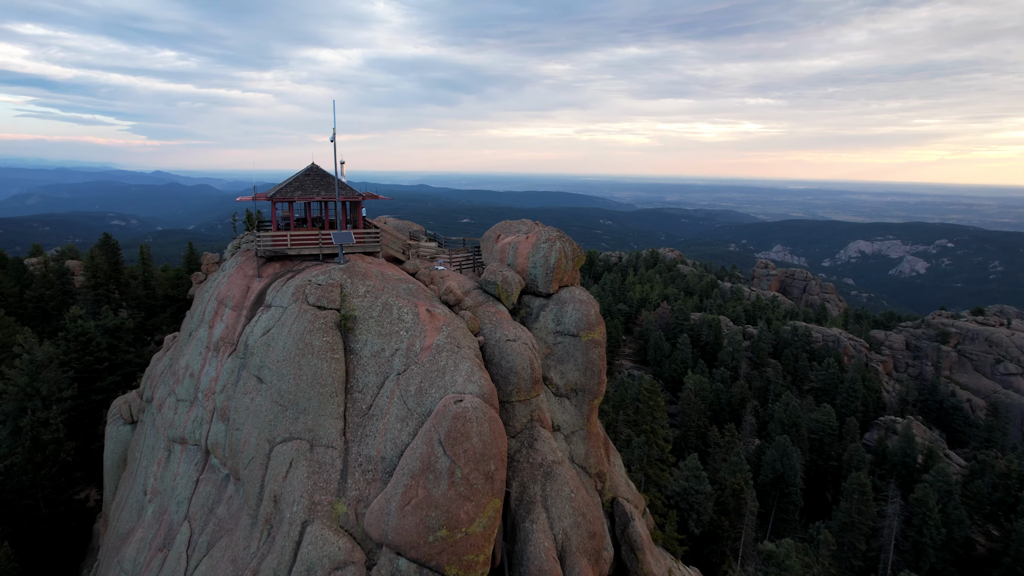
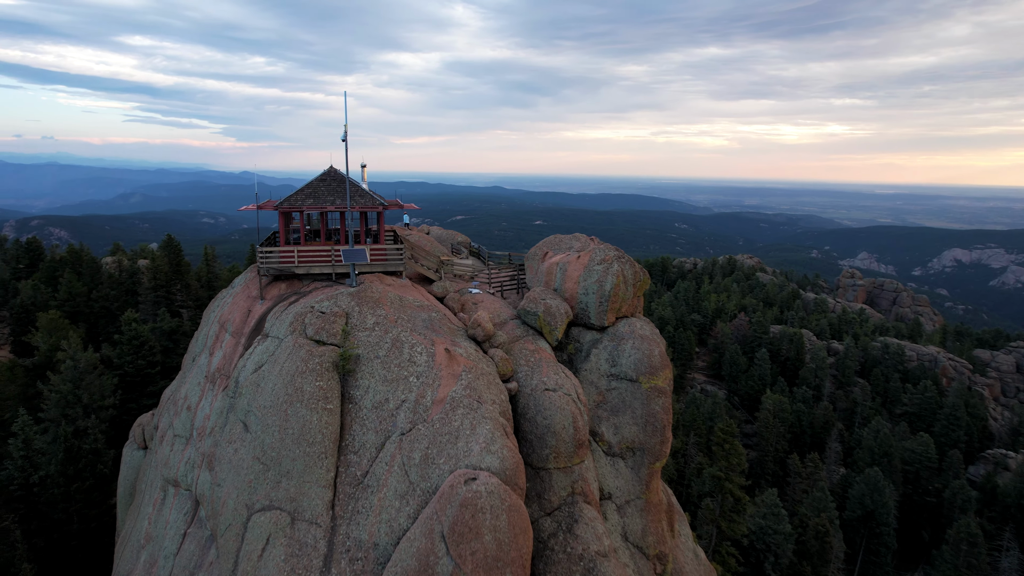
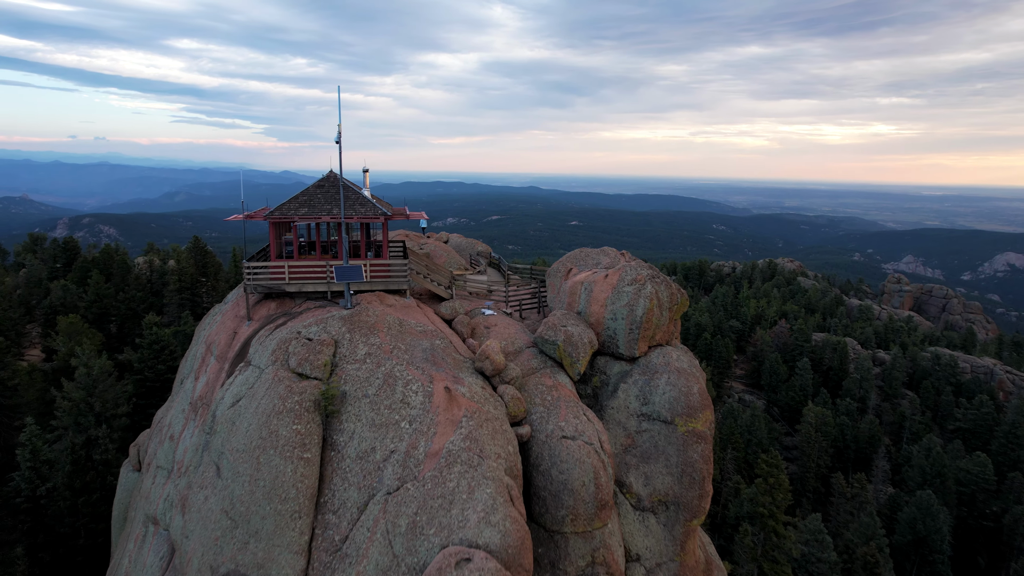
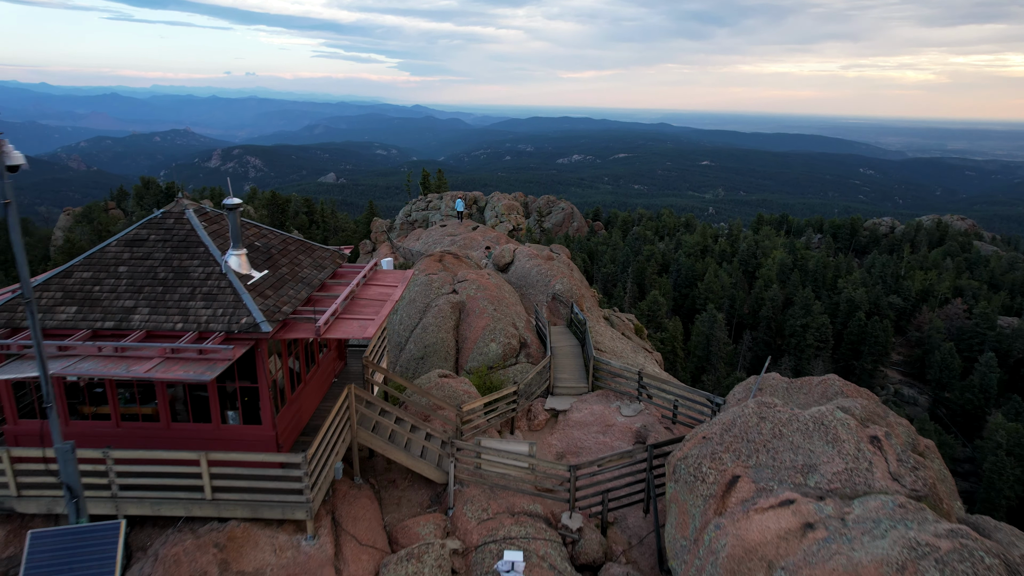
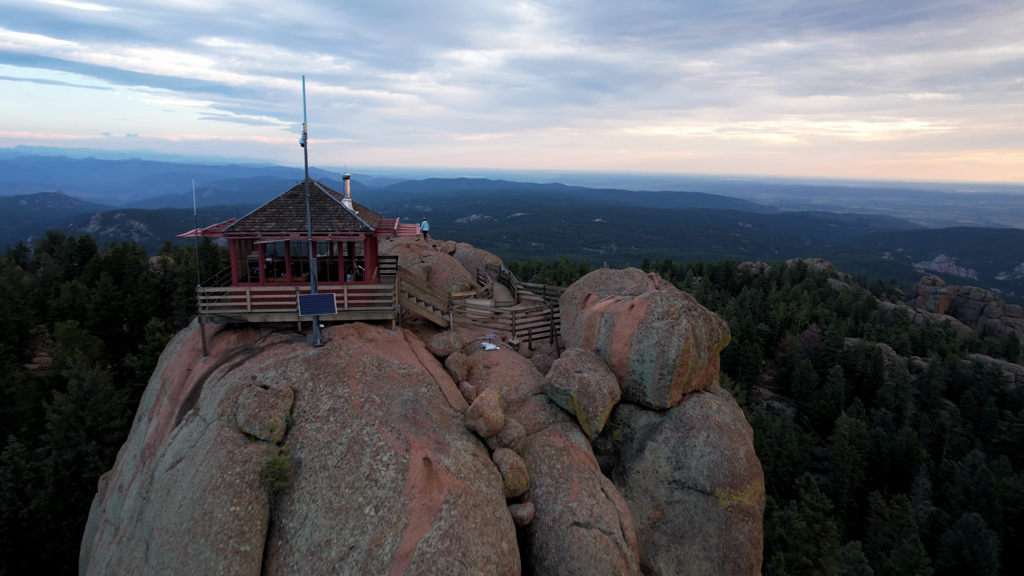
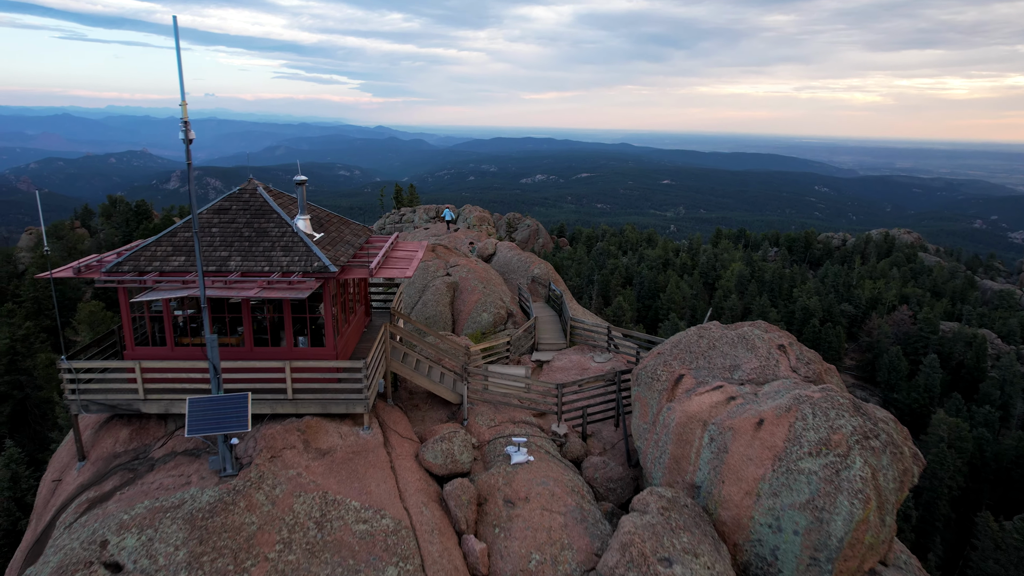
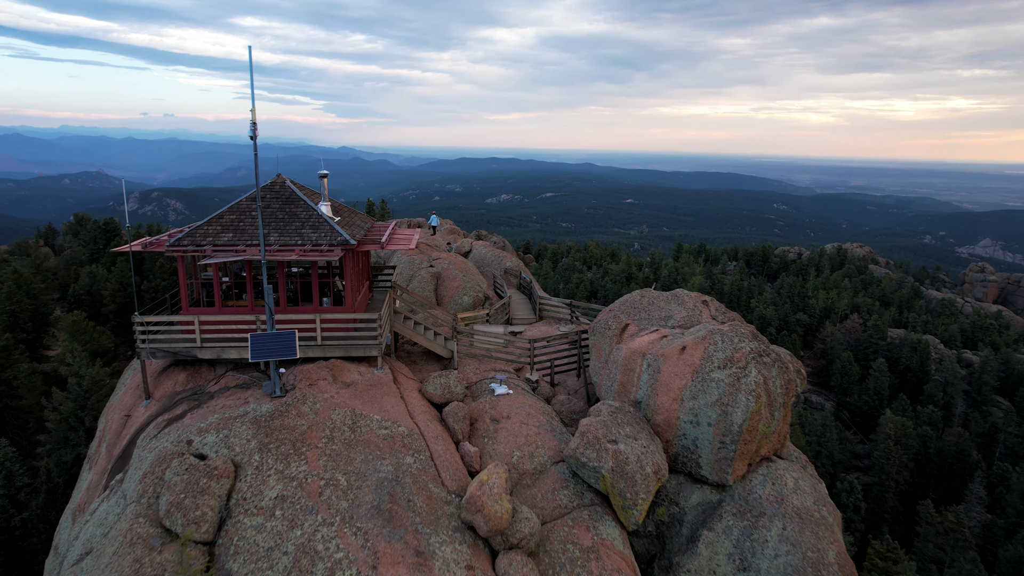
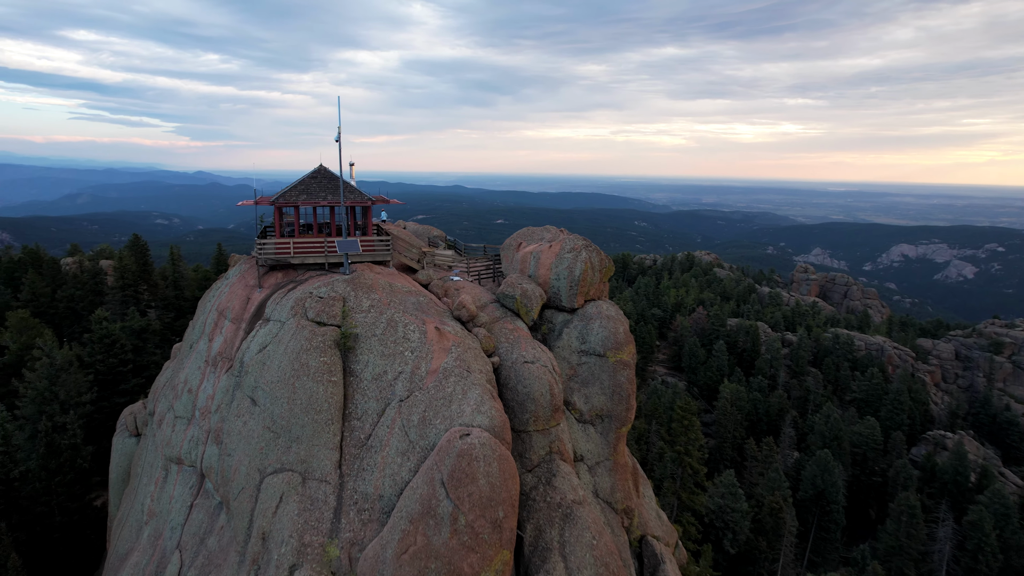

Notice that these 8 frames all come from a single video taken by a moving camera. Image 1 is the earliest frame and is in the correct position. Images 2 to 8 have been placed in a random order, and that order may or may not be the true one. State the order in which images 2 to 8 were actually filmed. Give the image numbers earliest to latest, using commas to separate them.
8, 2, 3, 5, 7, 6, 4
